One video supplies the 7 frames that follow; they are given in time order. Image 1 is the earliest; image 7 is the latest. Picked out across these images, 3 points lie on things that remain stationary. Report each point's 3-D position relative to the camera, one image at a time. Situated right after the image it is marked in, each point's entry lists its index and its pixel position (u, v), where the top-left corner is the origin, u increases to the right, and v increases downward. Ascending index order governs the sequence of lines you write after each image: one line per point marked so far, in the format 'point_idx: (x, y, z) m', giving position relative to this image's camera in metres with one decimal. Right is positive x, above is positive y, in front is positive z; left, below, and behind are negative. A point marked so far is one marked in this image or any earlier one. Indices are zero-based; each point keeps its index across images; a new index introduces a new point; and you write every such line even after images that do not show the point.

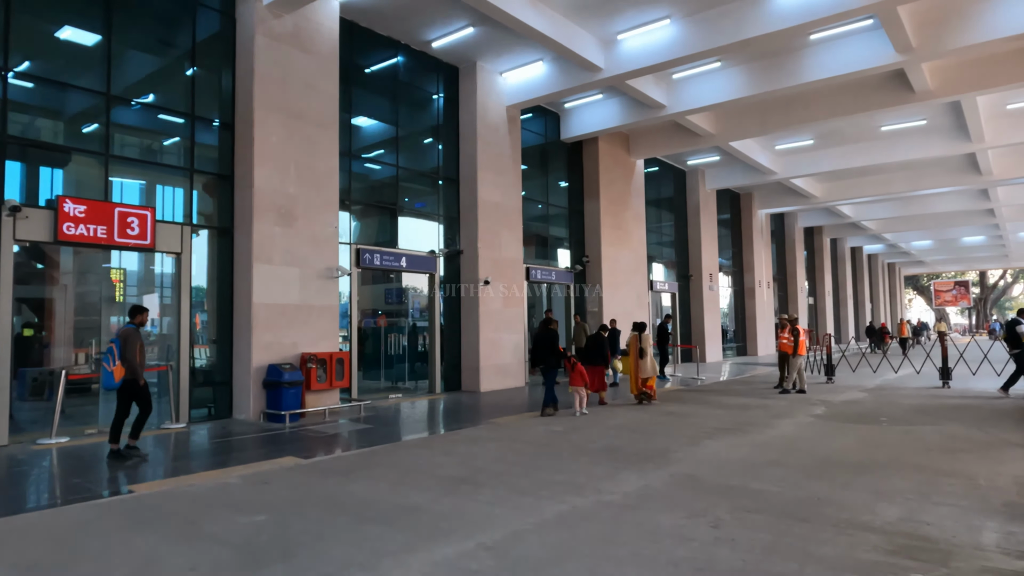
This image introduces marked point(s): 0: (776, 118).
0: (+5.9, +3.8, +14.8) m
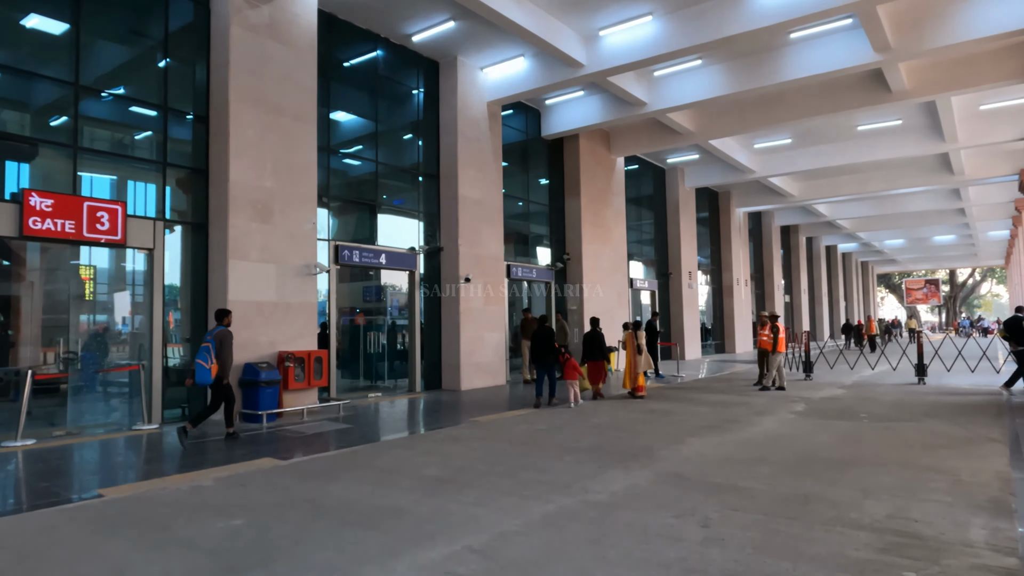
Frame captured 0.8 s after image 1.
0: (+5.5, +3.9, +14.9) m
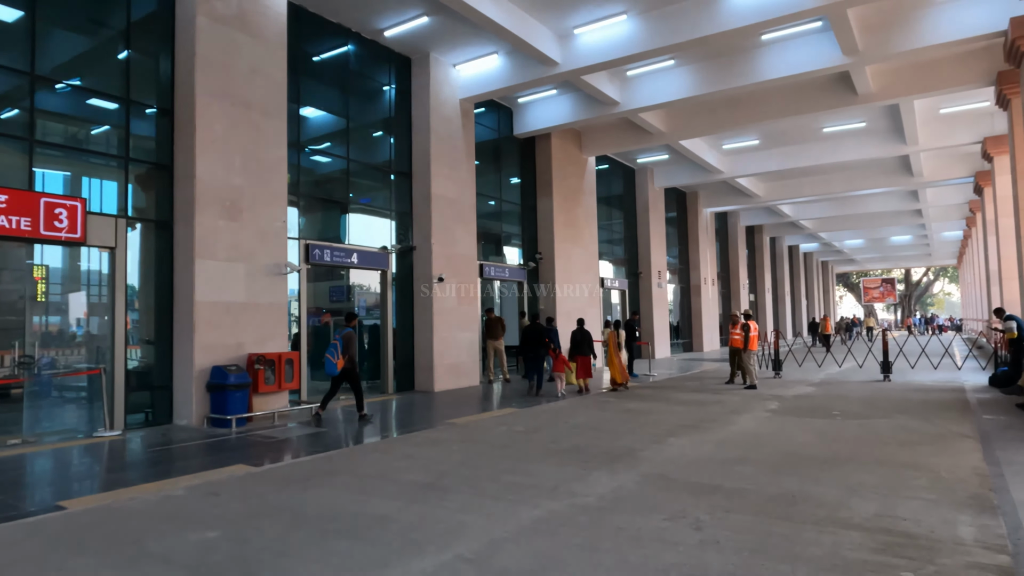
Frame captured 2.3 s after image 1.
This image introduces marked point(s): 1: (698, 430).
0: (+4.8, +3.9, +15.0) m
1: (+2.1, -1.6, +7.6) m
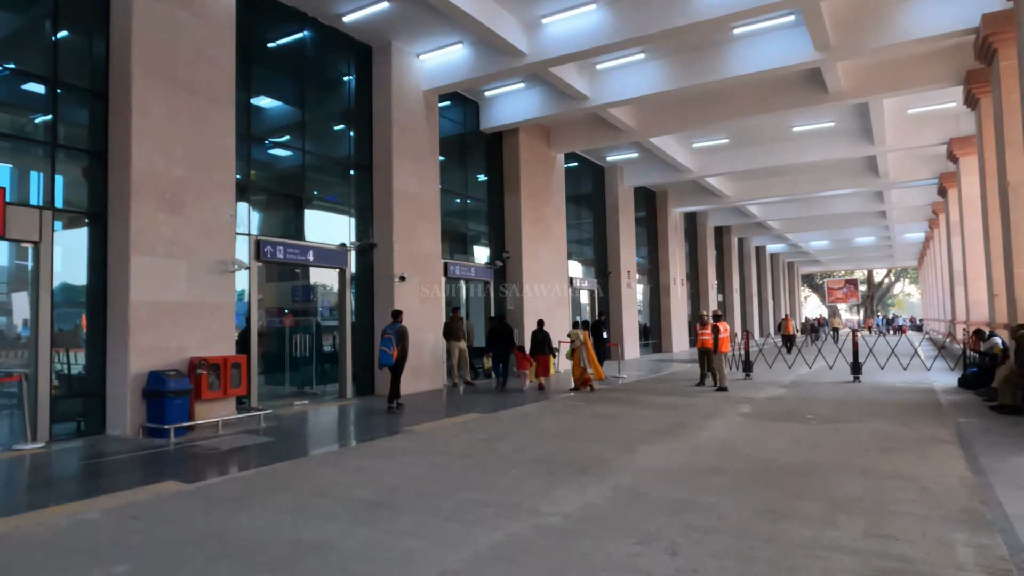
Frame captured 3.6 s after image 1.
0: (+4.1, +3.9, +14.7) m
1: (+1.7, -1.6, +7.2) m
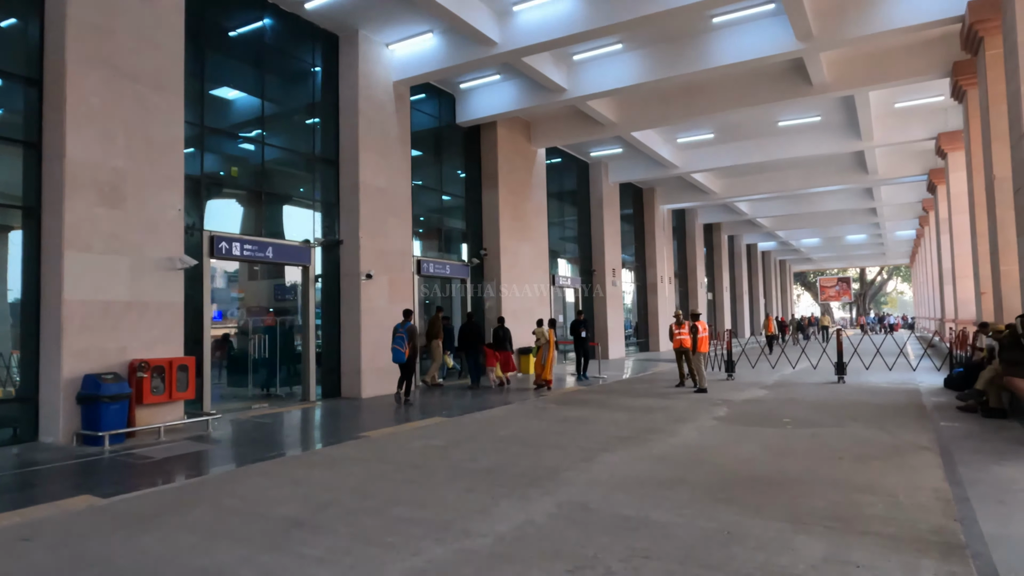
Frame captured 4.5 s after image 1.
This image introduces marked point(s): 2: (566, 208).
0: (+3.6, +3.9, +14.4) m
1: (+1.3, -1.6, +6.8) m
2: (+1.6, +2.4, +19.9) m
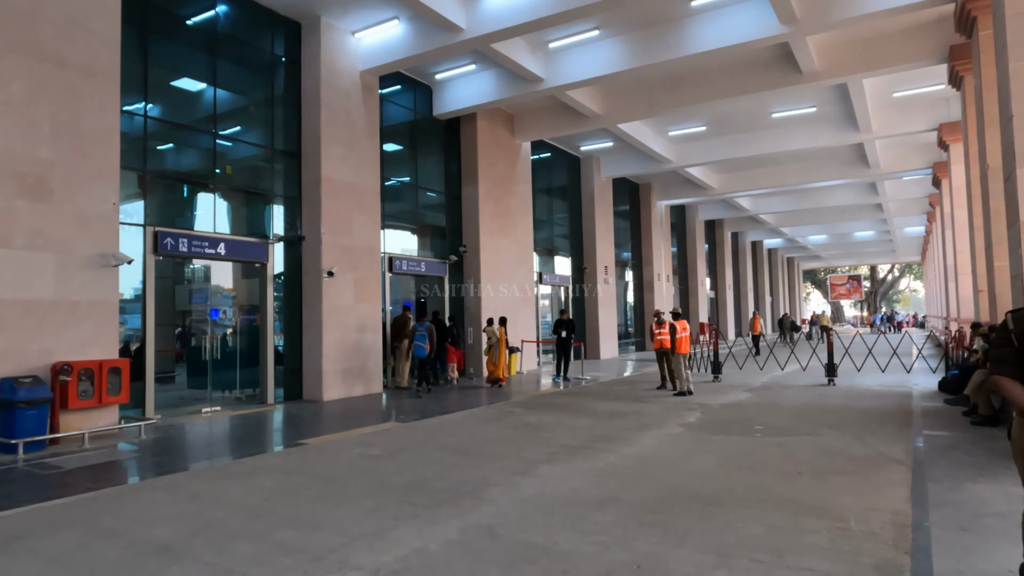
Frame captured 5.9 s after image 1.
0: (+3.1, +4.0, +13.8) m
1: (+0.7, -1.6, +6.3) m
2: (+1.3, +2.5, +19.4) m
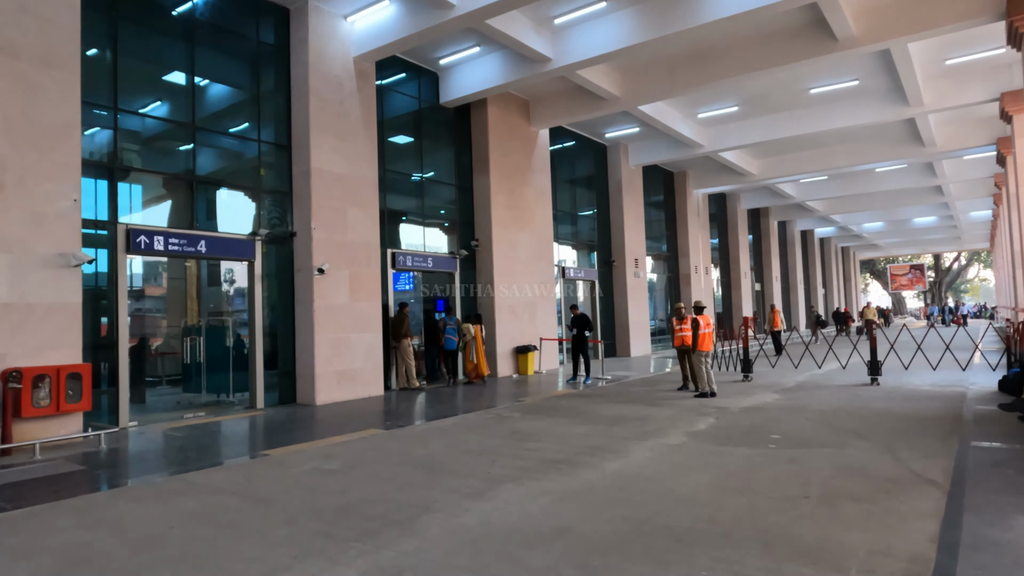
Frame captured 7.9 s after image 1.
0: (+3.3, +4.1, +12.8) m
1: (+0.4, -1.5, +5.5) m
2: (+1.9, +2.6, +18.5) m
